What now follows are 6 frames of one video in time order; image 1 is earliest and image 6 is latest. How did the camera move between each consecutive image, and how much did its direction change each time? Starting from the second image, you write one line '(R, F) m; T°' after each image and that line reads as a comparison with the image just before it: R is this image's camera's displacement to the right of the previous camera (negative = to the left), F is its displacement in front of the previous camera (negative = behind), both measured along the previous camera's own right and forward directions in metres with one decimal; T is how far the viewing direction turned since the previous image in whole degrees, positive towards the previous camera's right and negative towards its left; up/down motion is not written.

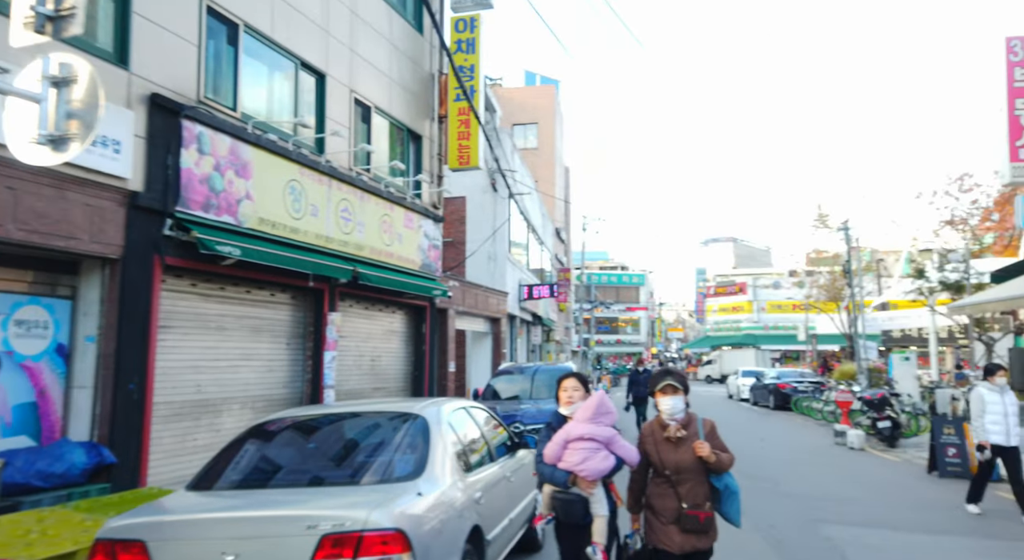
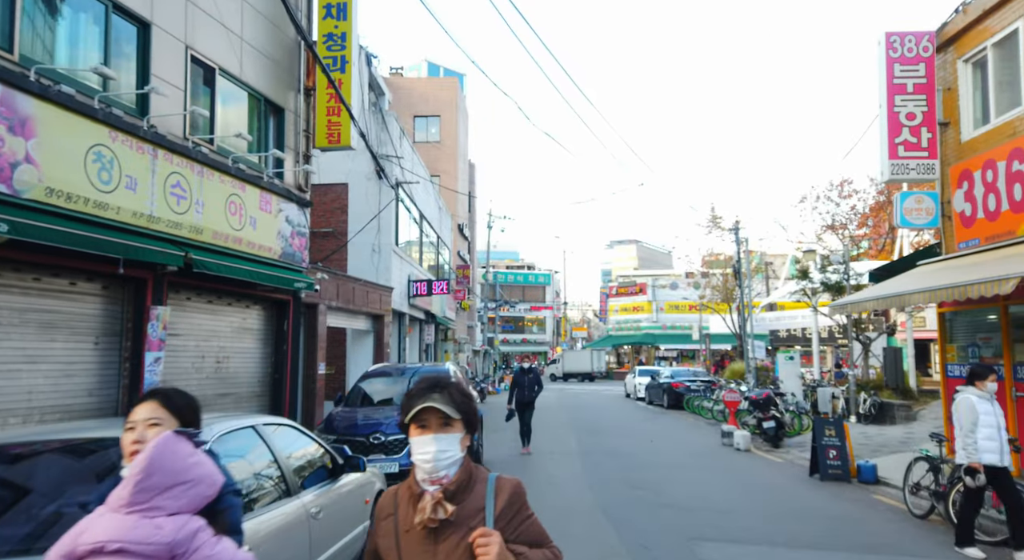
(+0.7, +1.1) m; +8°
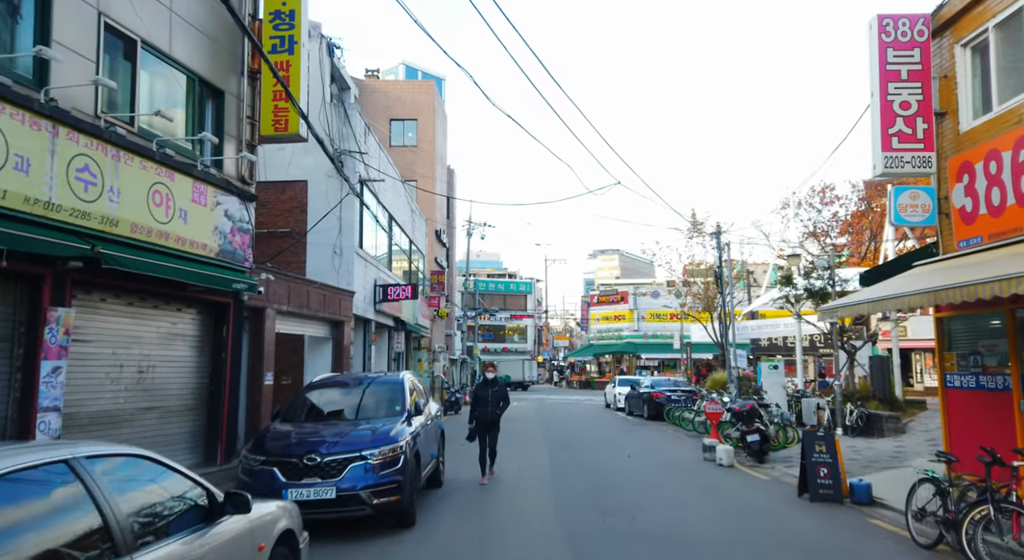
(+0.3, +1.0) m; +2°
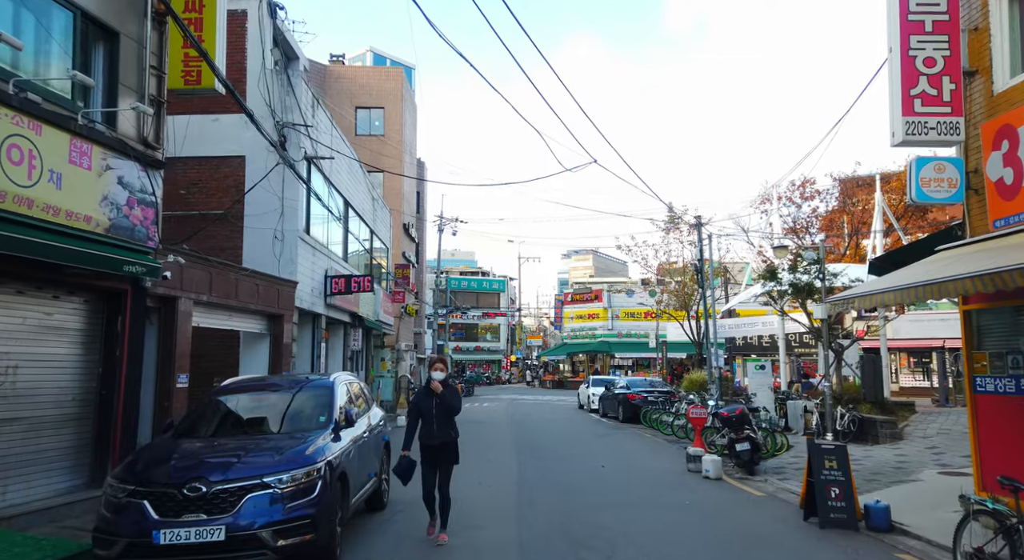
(+0.3, +1.7) m; +2°
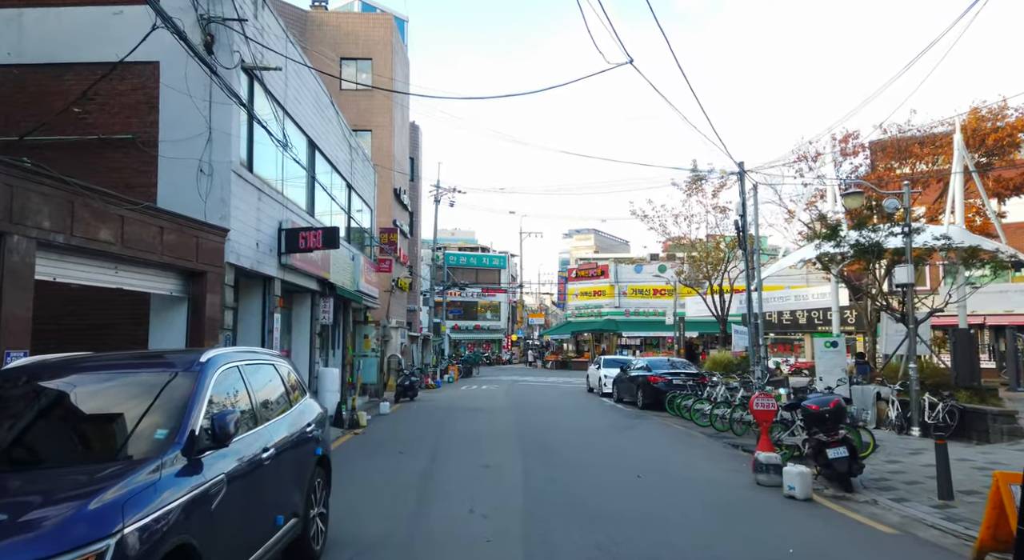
(-0.1, +3.6) m; 0°
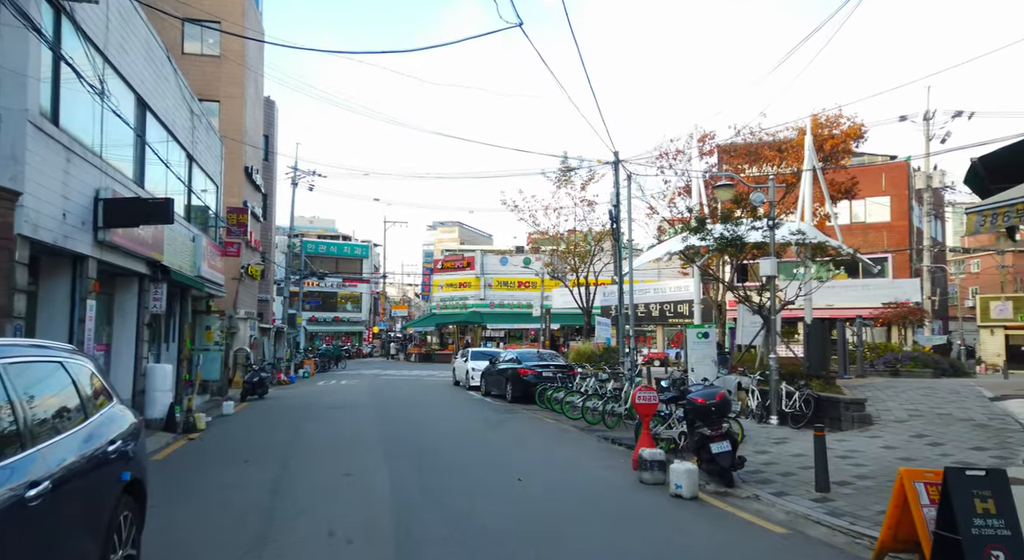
(-0.1, +1.1) m; +12°
